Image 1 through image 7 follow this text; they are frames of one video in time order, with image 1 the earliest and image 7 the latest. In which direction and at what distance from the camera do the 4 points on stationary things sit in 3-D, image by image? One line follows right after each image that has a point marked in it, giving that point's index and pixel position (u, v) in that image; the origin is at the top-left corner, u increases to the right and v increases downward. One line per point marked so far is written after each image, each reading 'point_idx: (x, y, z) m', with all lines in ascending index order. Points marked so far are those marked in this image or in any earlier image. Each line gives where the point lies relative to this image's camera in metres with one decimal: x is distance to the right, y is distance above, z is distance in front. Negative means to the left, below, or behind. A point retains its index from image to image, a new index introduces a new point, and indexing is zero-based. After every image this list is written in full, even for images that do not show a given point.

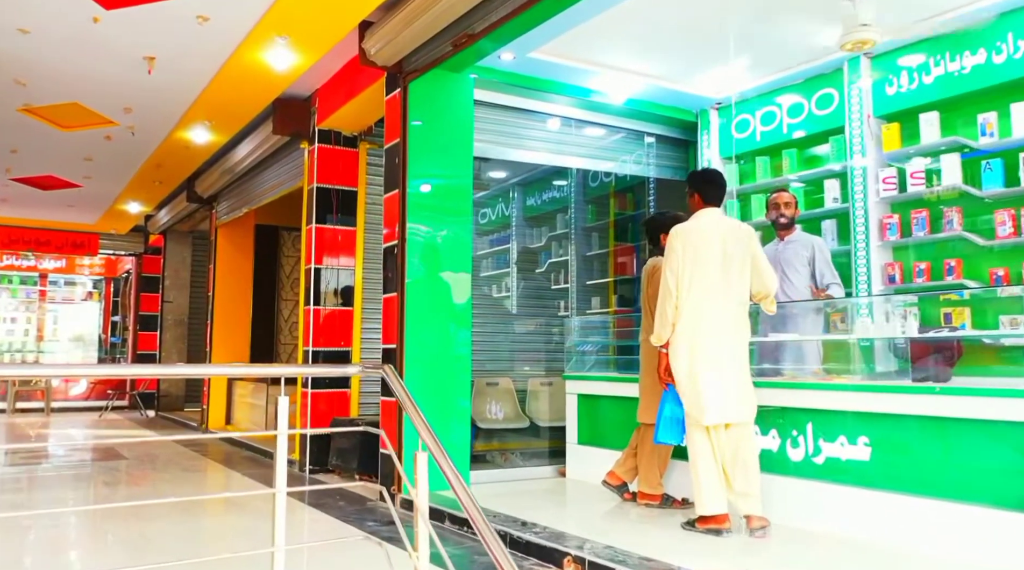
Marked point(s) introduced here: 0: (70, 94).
0: (-3.4, +1.5, +6.4) m
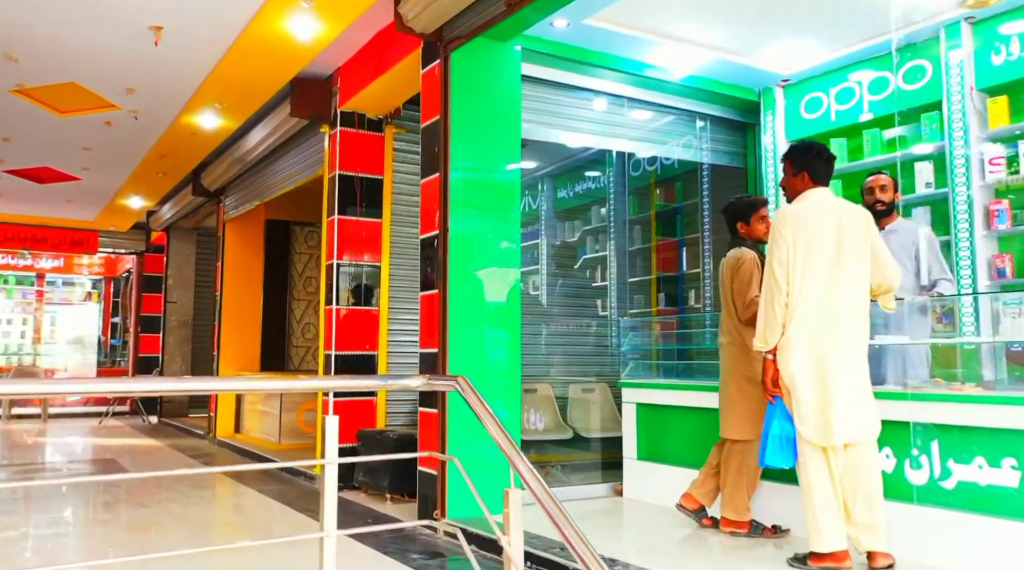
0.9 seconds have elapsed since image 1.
0: (-3.1, +1.5, +5.8) m
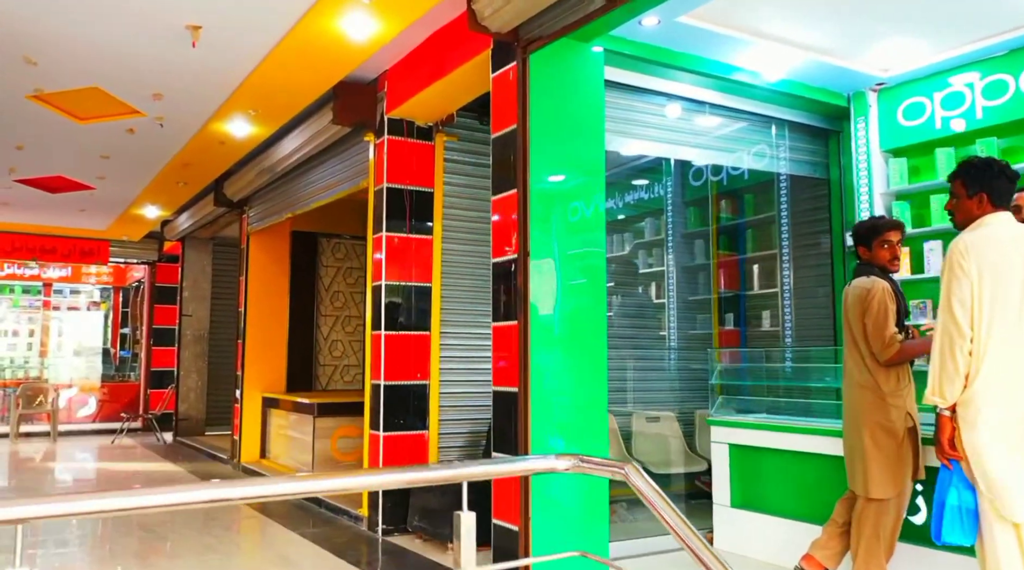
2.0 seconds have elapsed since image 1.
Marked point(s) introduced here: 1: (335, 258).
0: (-2.7, +1.3, +5.3) m
1: (-1.9, +0.3, +8.7) m
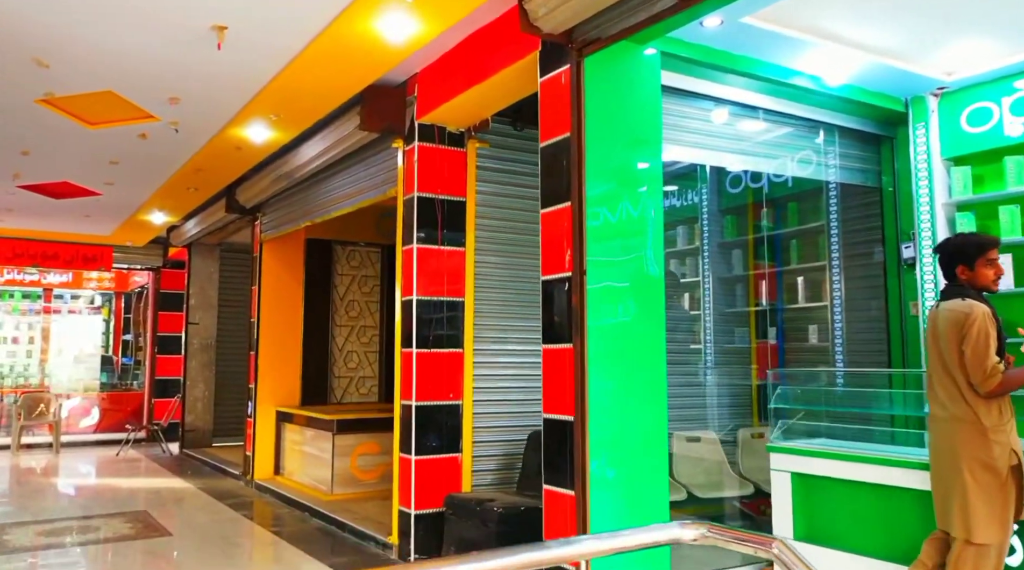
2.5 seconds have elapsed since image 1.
0: (-2.5, +1.2, +5.0) m
1: (-1.7, +0.2, +8.4) m
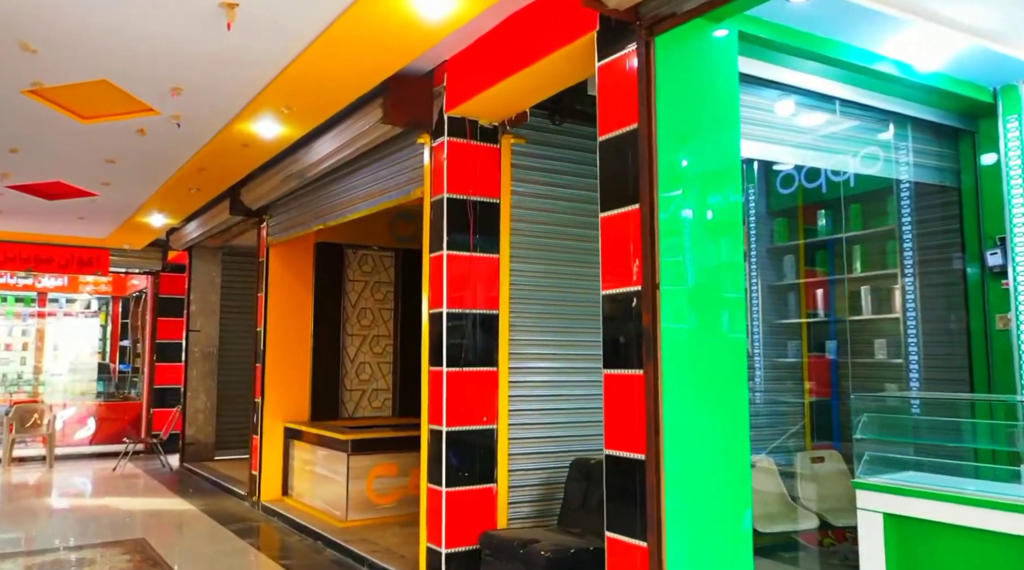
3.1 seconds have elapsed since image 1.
0: (-2.3, +1.2, +4.5) m
1: (-1.4, +0.1, +7.9) m
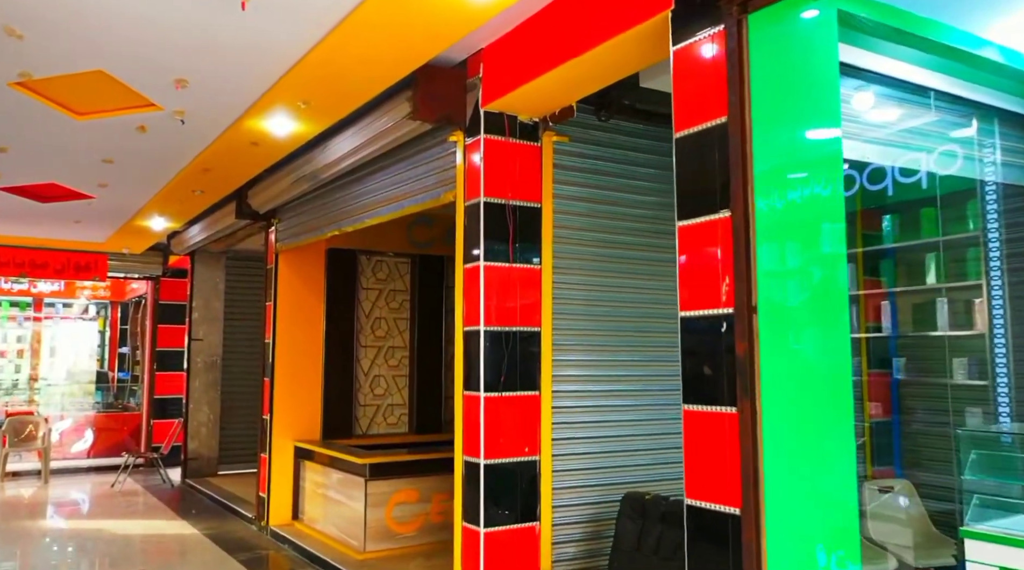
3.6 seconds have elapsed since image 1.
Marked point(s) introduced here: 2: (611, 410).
0: (-2.0, +1.1, +4.0) m
1: (-1.2, +0.1, +7.4) m
2: (+0.5, -0.7, +4.4) m
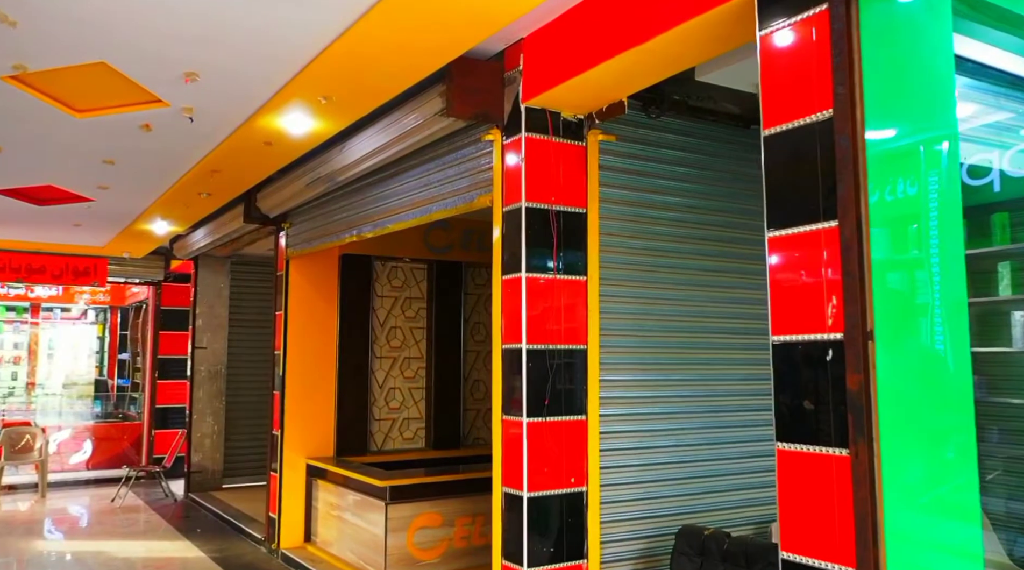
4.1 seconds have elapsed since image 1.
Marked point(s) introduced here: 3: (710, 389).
0: (-1.8, +1.1, +3.6) m
1: (-1.0, 0.0, +7.0) m
2: (+0.7, -0.7, +4.0) m
3: (+1.0, -0.5, +4.2) m
